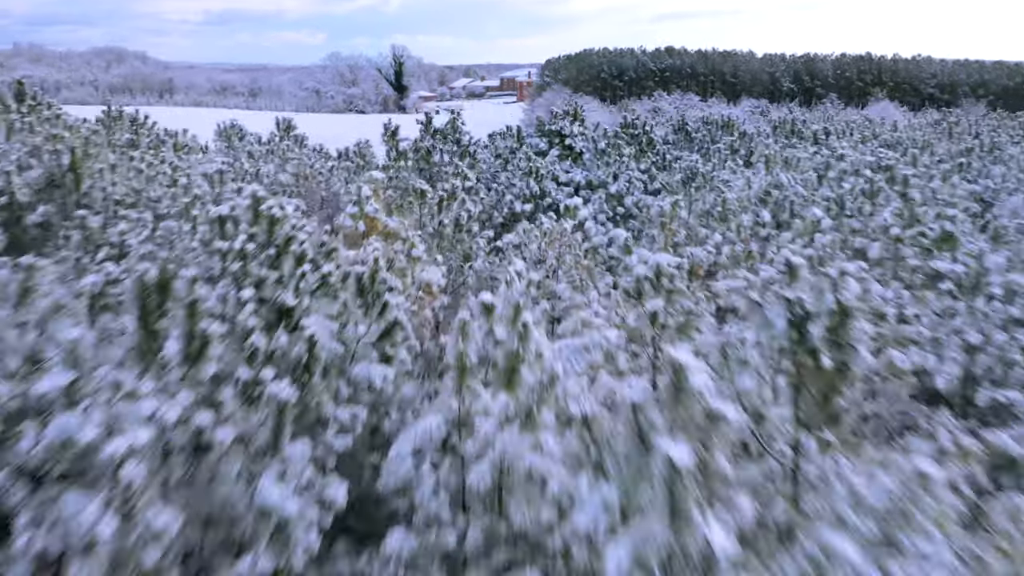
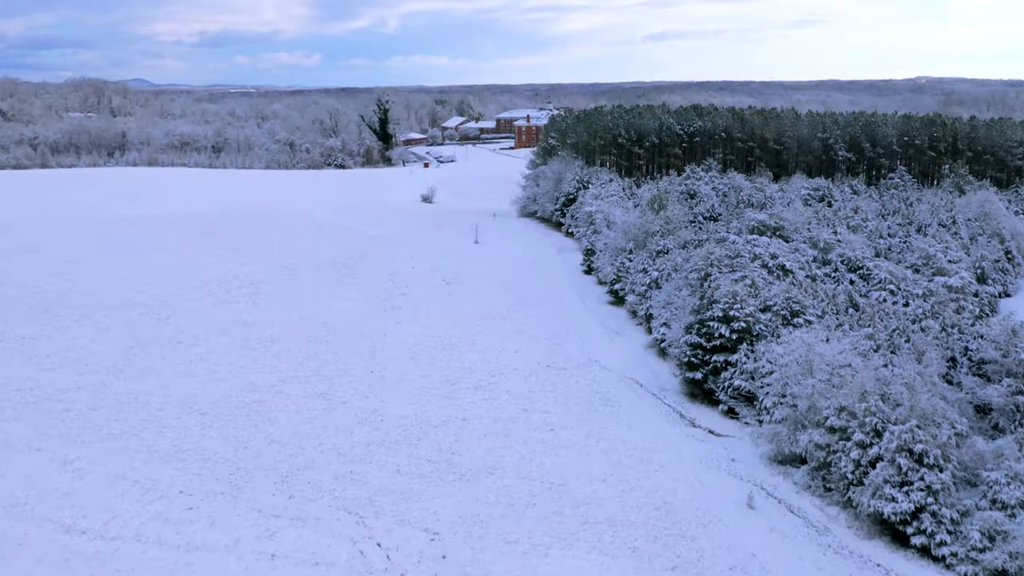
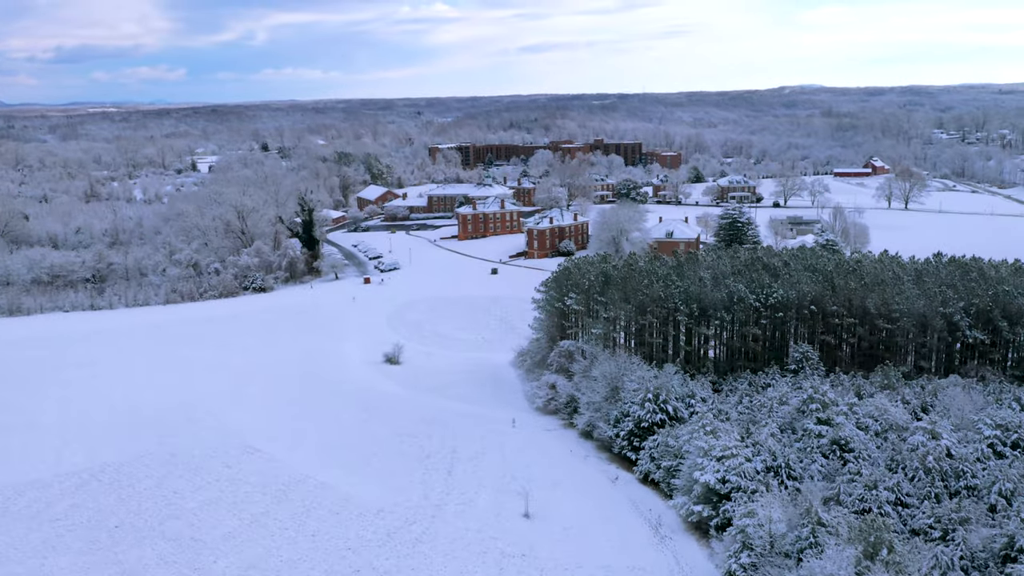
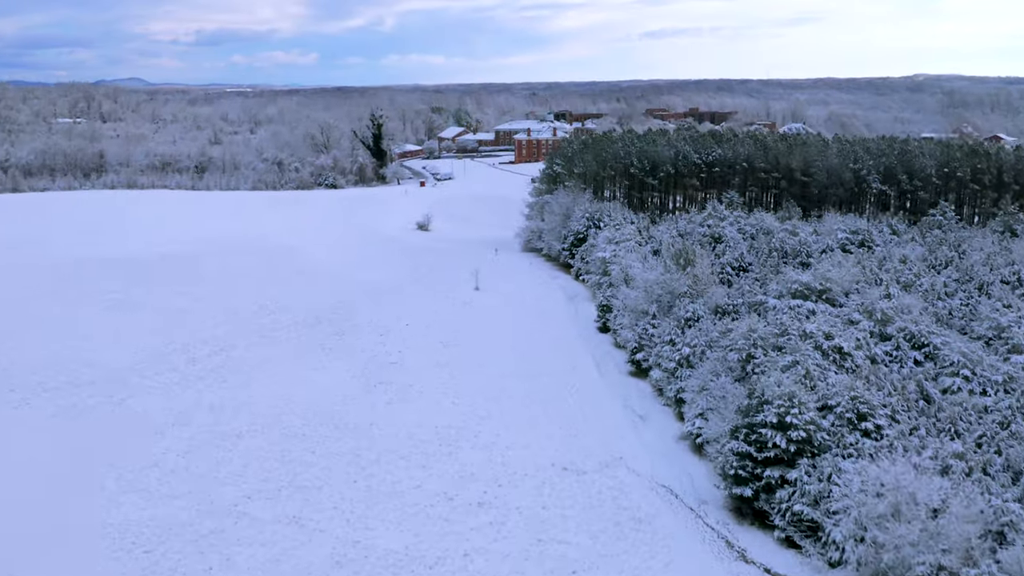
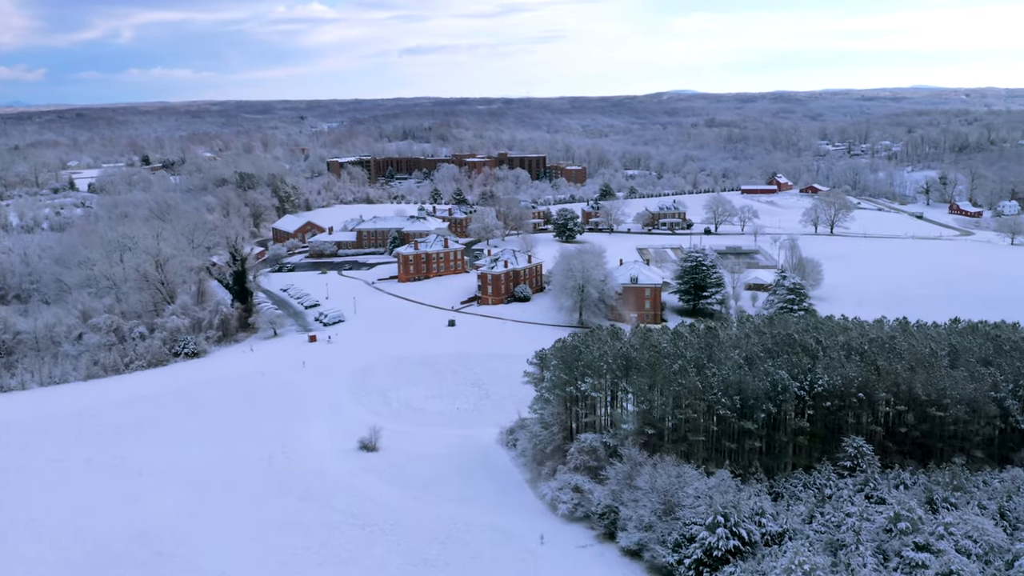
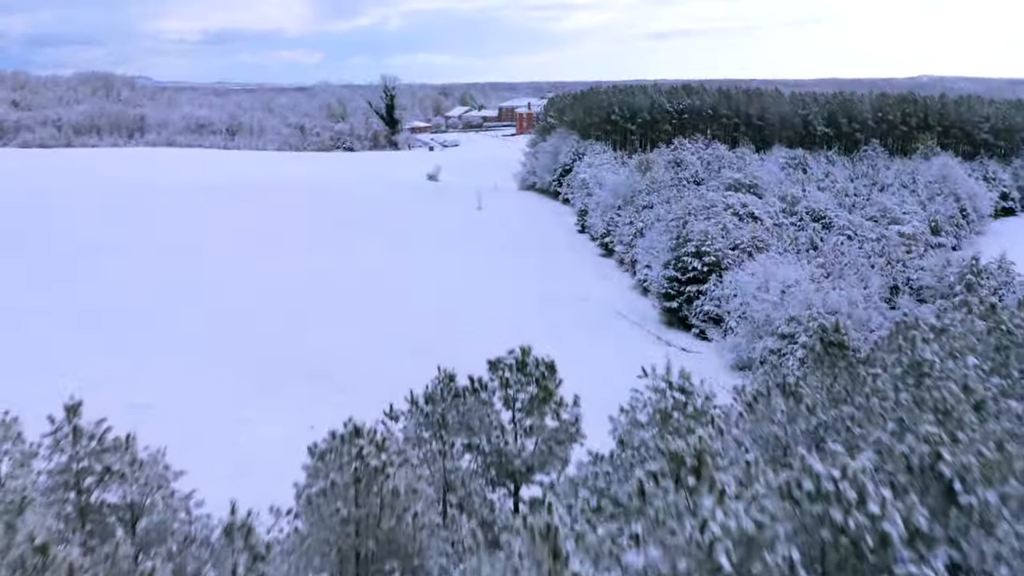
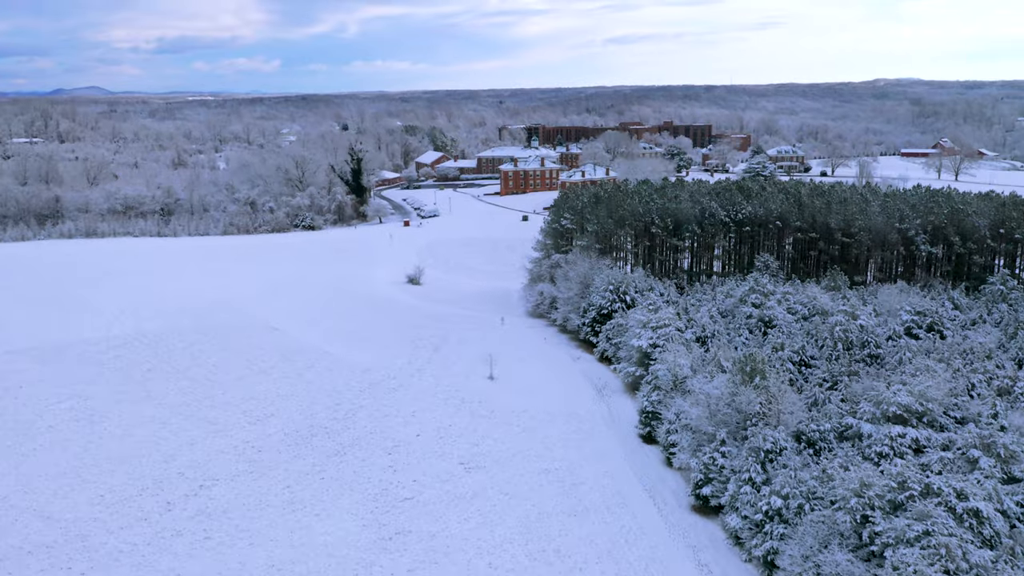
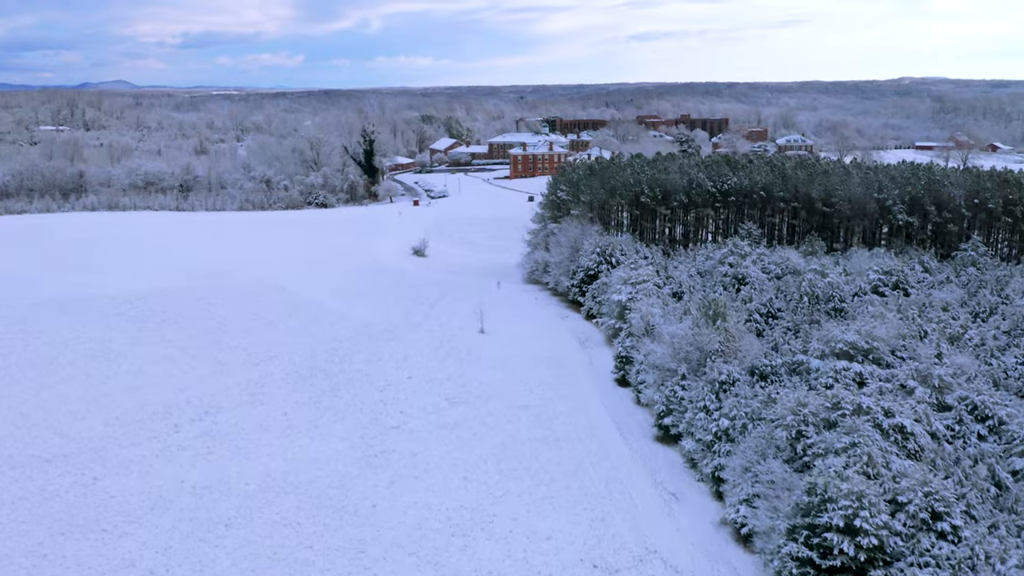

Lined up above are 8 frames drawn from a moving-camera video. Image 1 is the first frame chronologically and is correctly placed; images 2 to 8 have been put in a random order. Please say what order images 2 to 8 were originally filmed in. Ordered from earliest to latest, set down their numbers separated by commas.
6, 2, 4, 8, 7, 3, 5
